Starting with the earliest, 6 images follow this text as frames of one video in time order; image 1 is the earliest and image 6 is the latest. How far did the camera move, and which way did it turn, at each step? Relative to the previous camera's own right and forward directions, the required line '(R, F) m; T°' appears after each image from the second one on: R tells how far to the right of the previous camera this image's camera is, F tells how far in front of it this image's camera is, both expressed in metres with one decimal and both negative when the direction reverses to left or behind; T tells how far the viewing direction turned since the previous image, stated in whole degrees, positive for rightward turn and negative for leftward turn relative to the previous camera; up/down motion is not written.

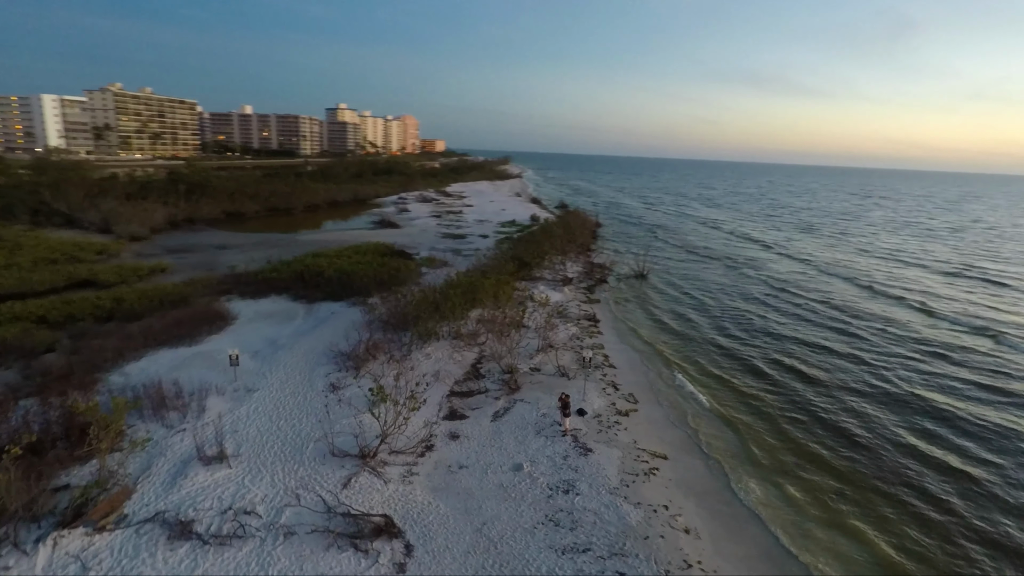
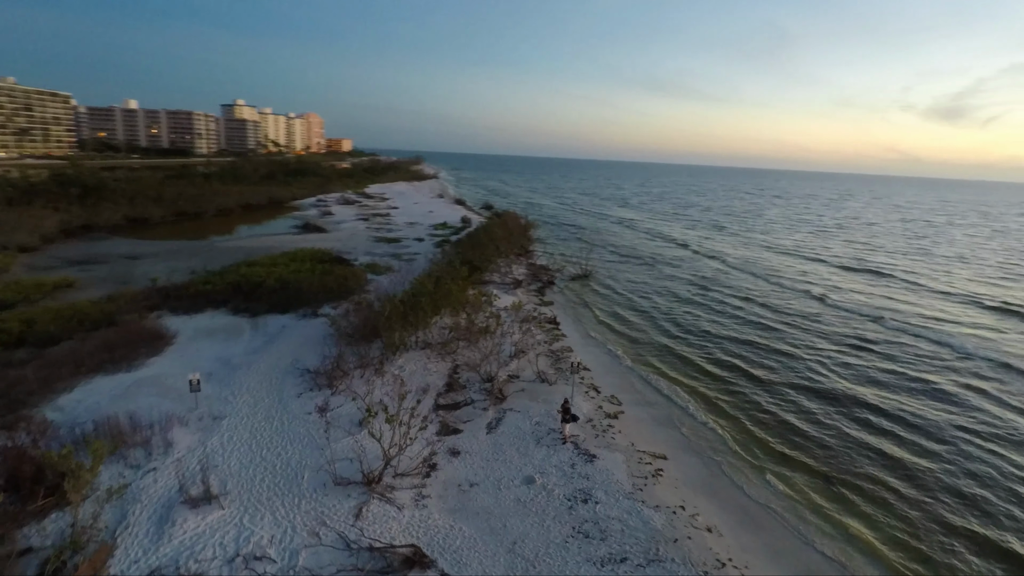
(-1.8, +0.5) m; +9°
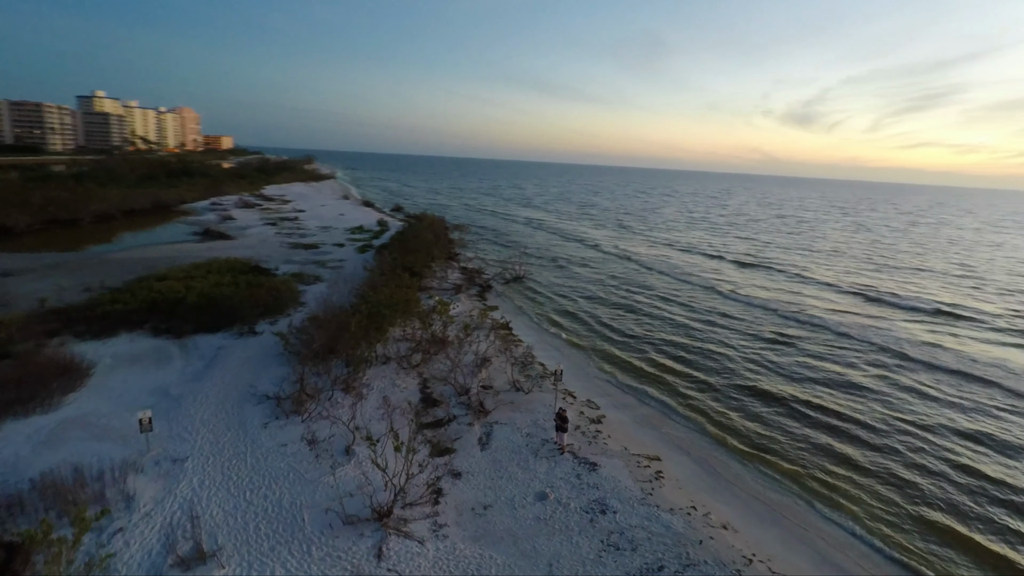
(-2.0, +0.6) m; +11°
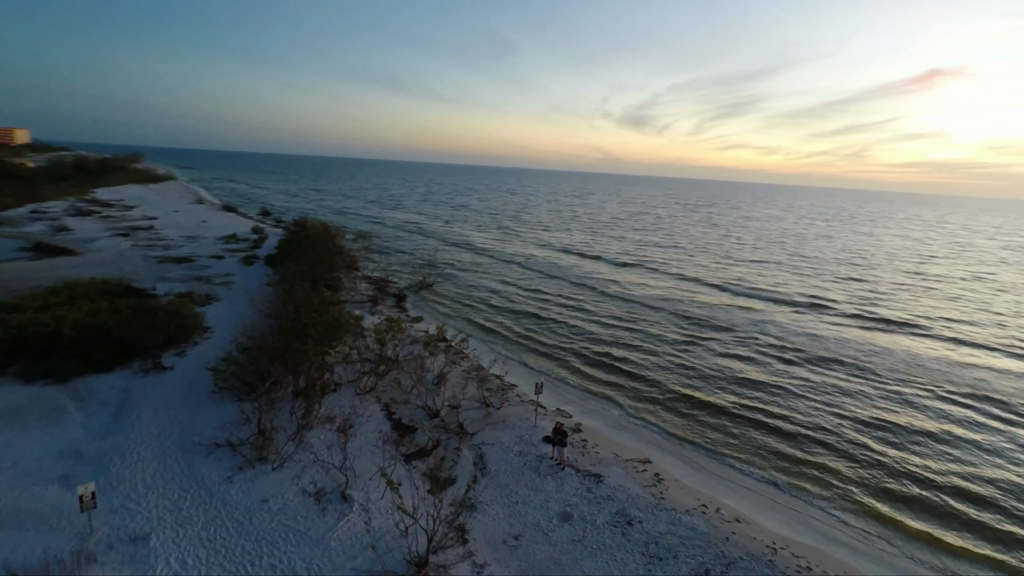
(-2.7, +0.8) m; +14°
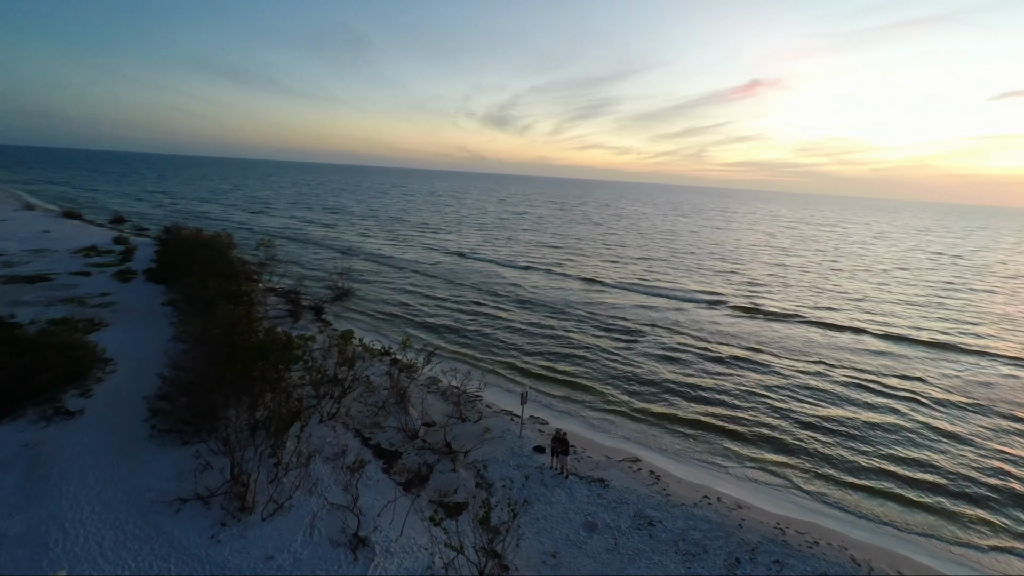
(-2.5, +0.7) m; +13°
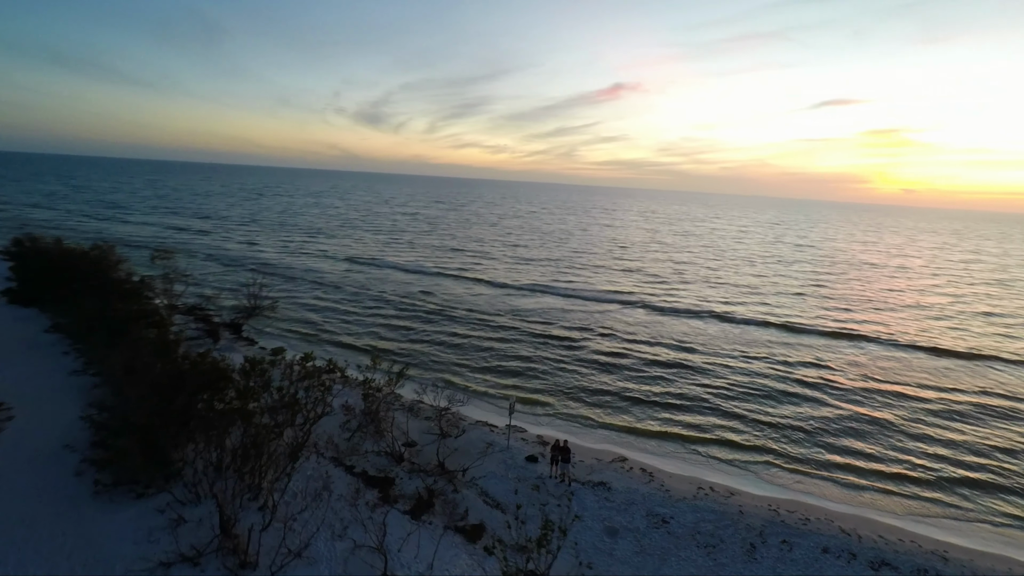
(-2.3, +0.6) m; +12°
